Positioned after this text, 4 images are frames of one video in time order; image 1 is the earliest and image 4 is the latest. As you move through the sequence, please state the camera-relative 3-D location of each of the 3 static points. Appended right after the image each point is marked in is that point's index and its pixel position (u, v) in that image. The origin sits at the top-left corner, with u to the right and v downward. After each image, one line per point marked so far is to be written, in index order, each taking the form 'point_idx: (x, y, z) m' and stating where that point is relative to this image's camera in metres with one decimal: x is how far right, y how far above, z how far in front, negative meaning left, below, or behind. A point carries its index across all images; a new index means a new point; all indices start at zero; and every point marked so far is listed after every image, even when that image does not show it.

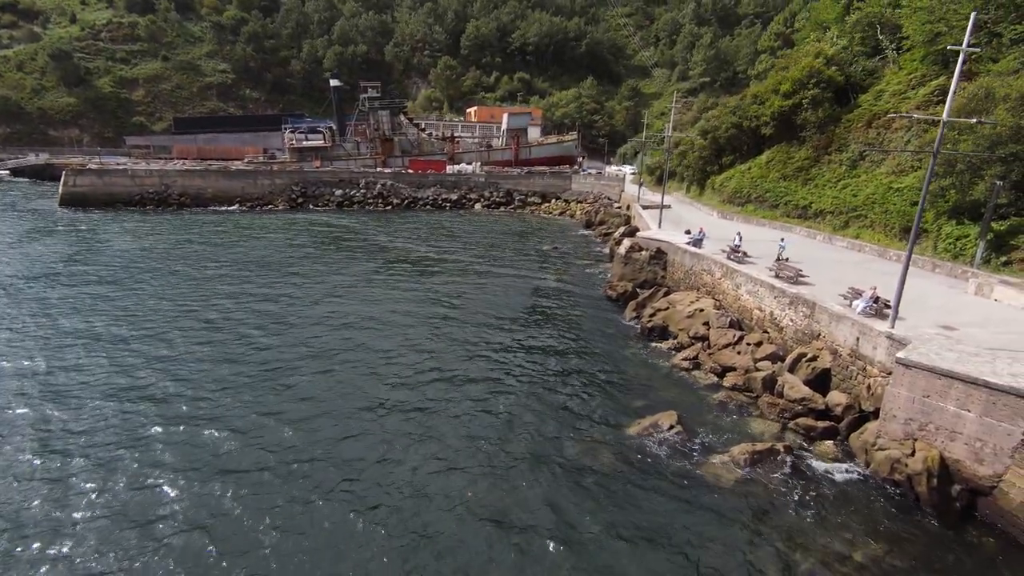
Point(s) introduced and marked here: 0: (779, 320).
0: (+7.7, -0.9, +14.7) m
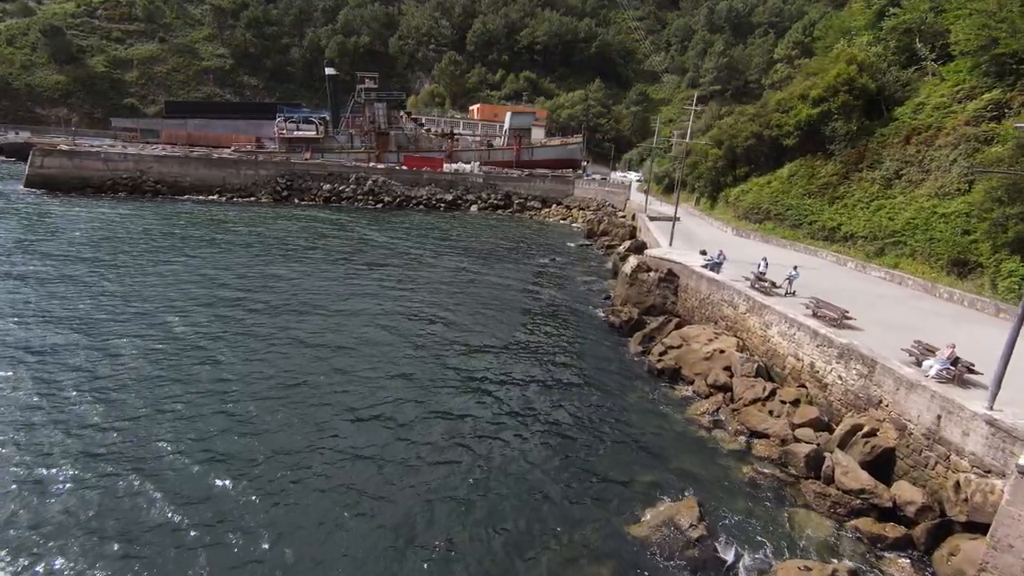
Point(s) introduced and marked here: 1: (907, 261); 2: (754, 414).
0: (+7.2, -2.0, +11.9) m
1: (+15.4, +1.1, +19.9) m
2: (+5.5, -2.9, +11.7) m
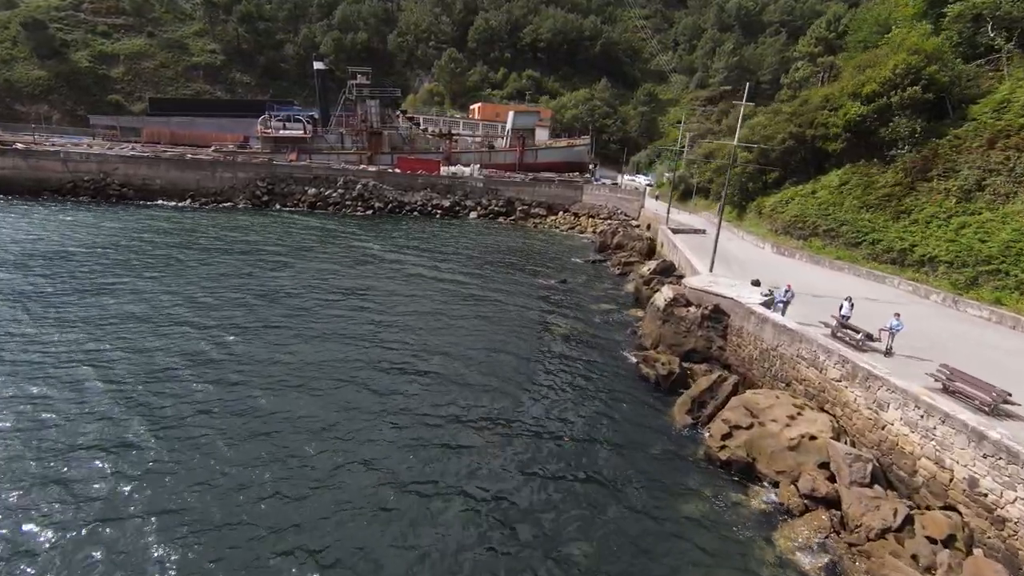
0: (+7.4, -3.2, +7.8) m
1: (+15.6, -0.3, +15.9) m
2: (+5.7, -4.1, +7.7) m
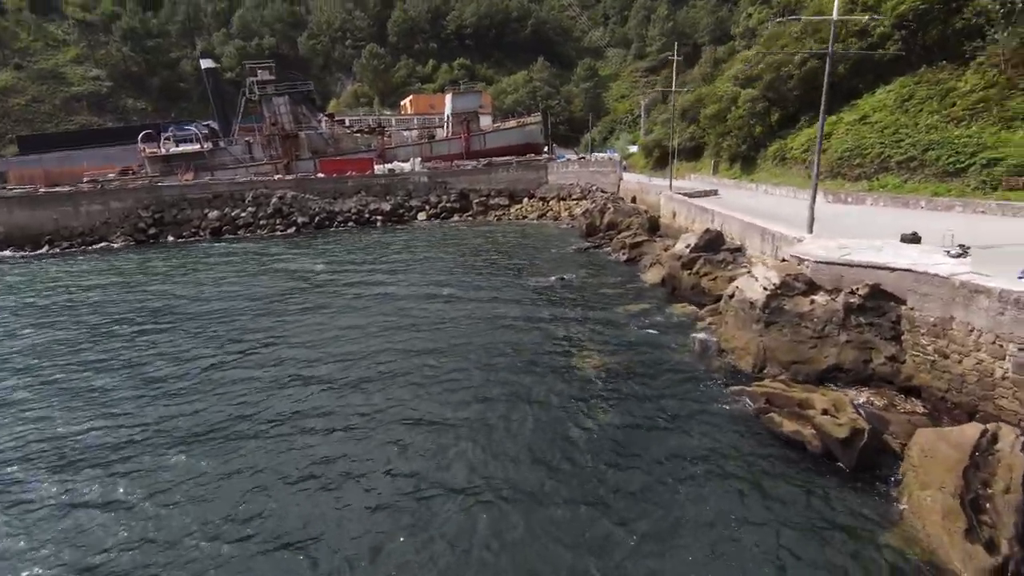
0: (+8.4, -2.4, +1.3) m
1: (+15.4, +1.7, +9.9) m
2: (+6.9, -3.5, +1.0) m
